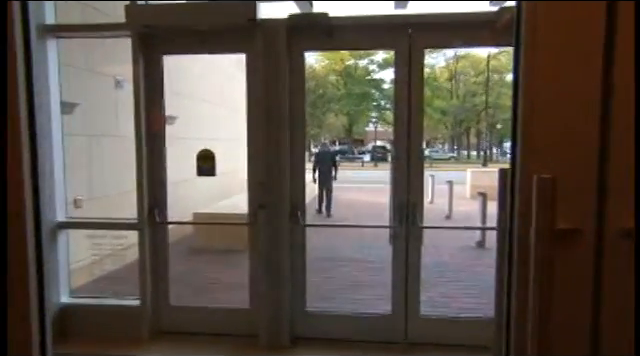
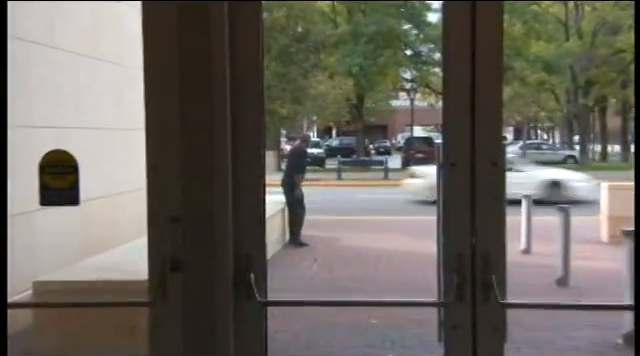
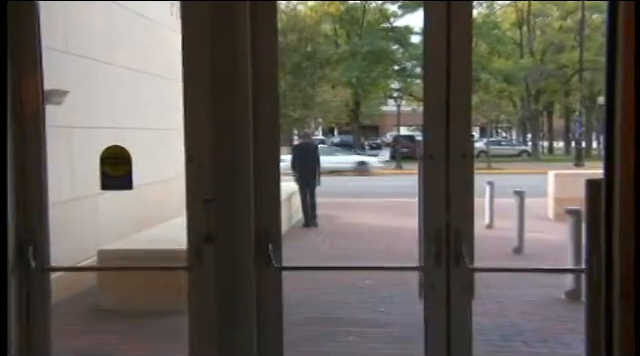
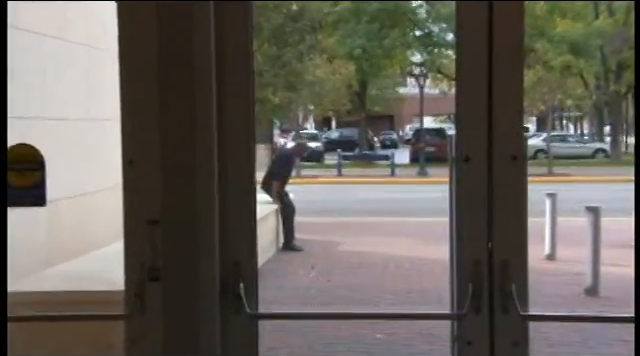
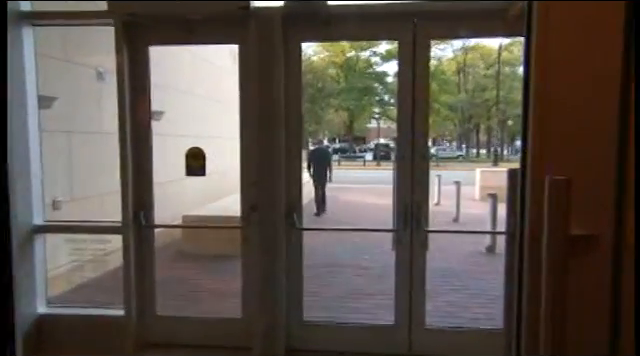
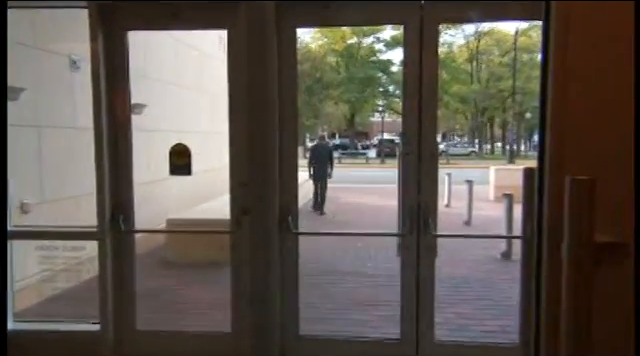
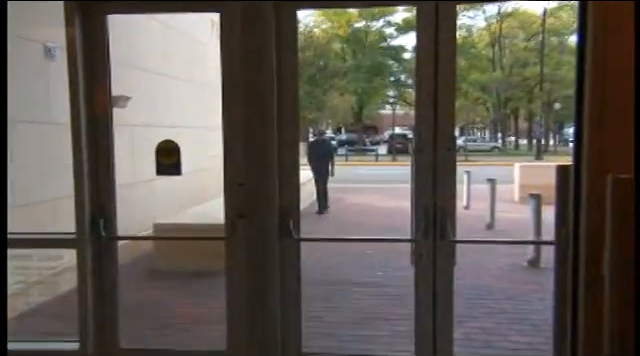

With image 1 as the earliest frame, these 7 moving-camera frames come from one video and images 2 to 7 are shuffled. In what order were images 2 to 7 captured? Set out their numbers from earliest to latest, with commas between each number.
5, 6, 7, 3, 2, 4
